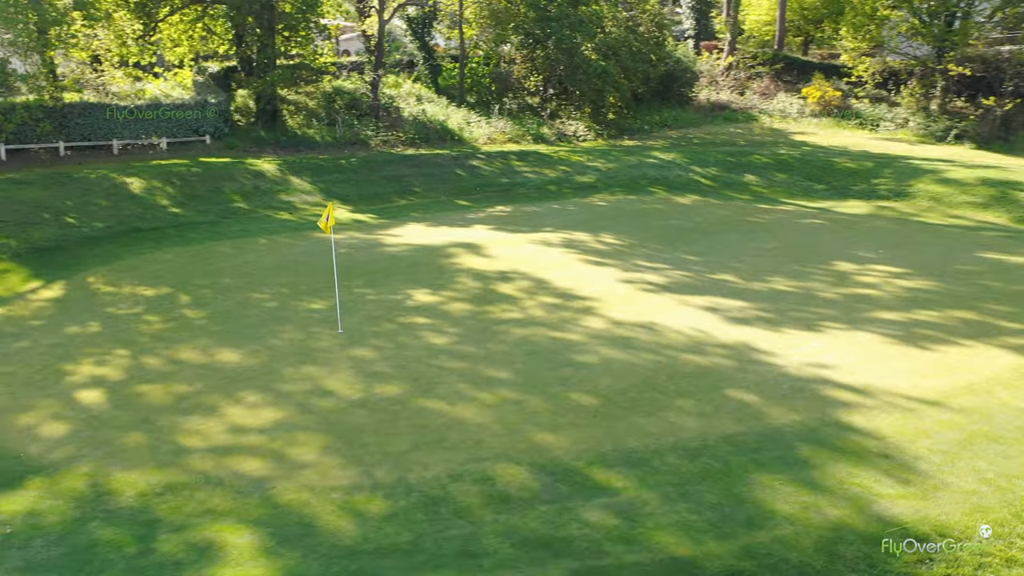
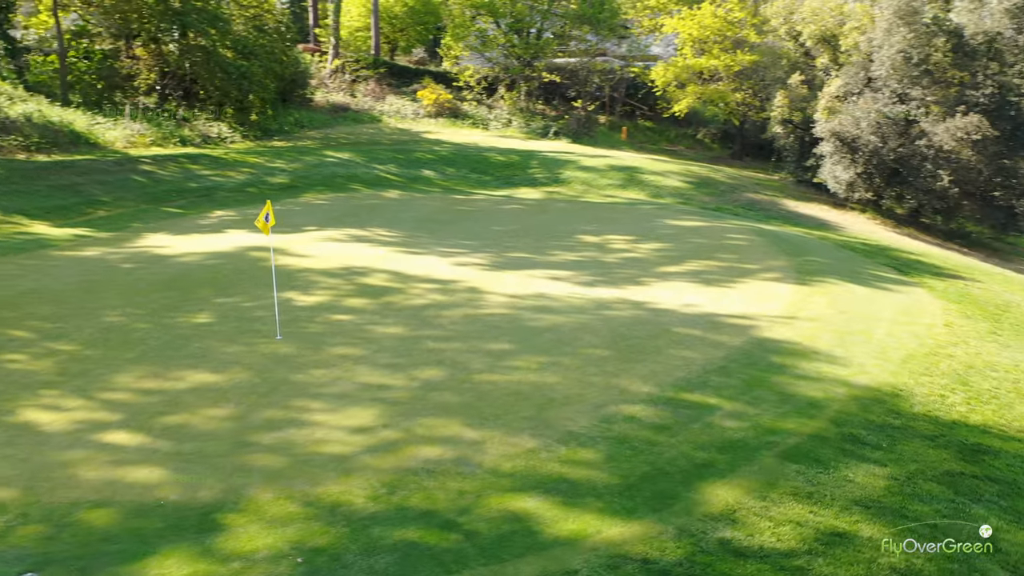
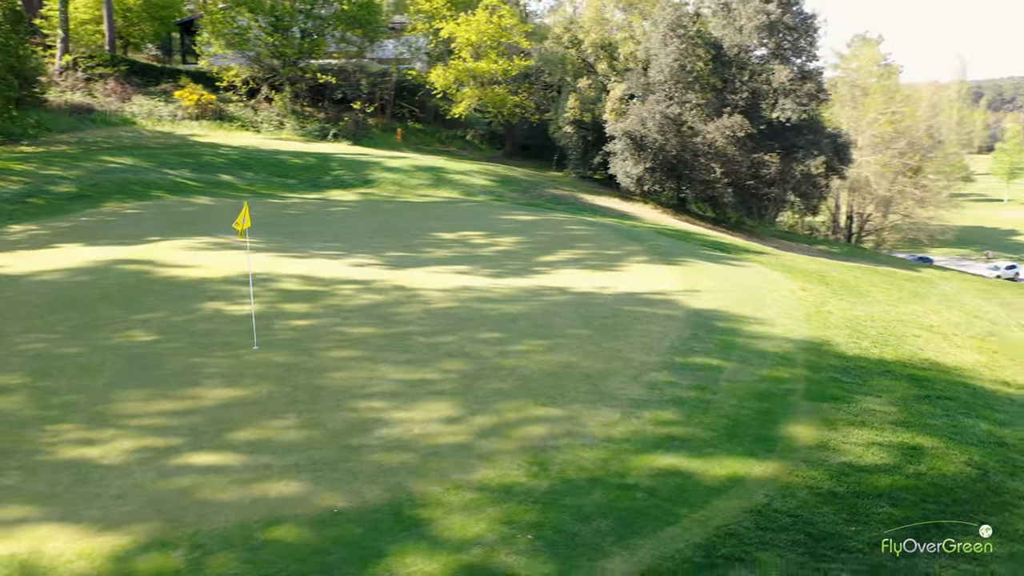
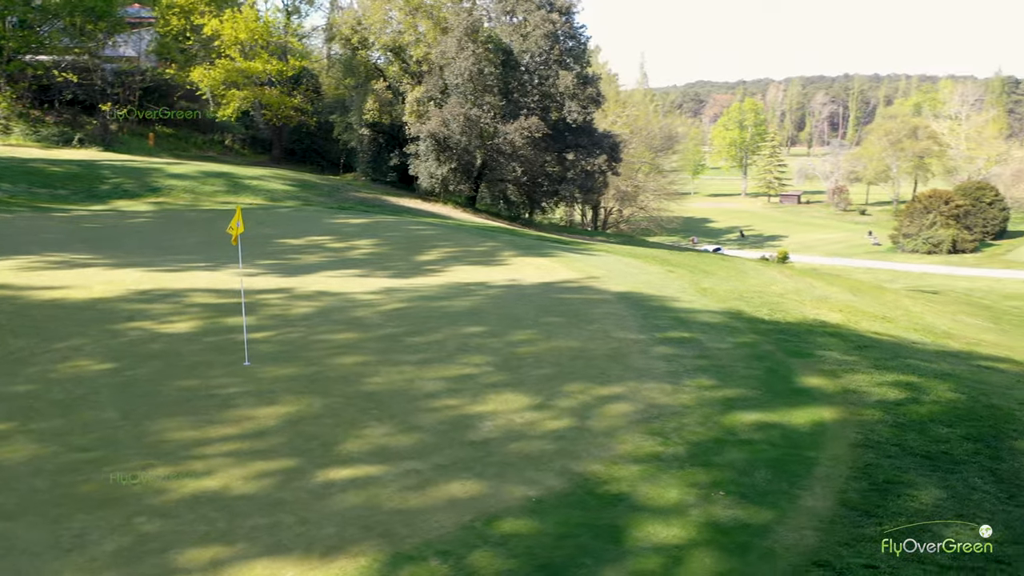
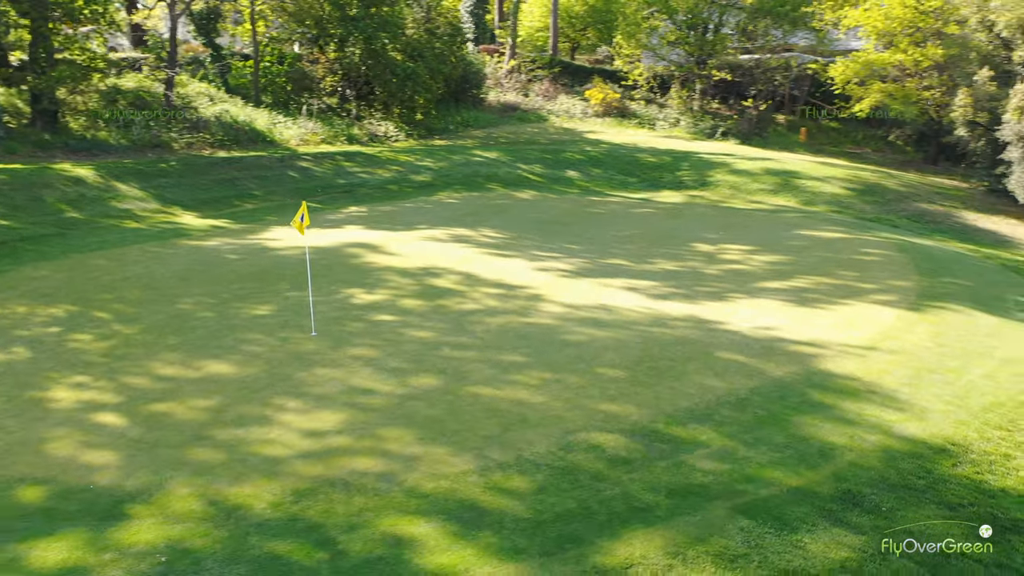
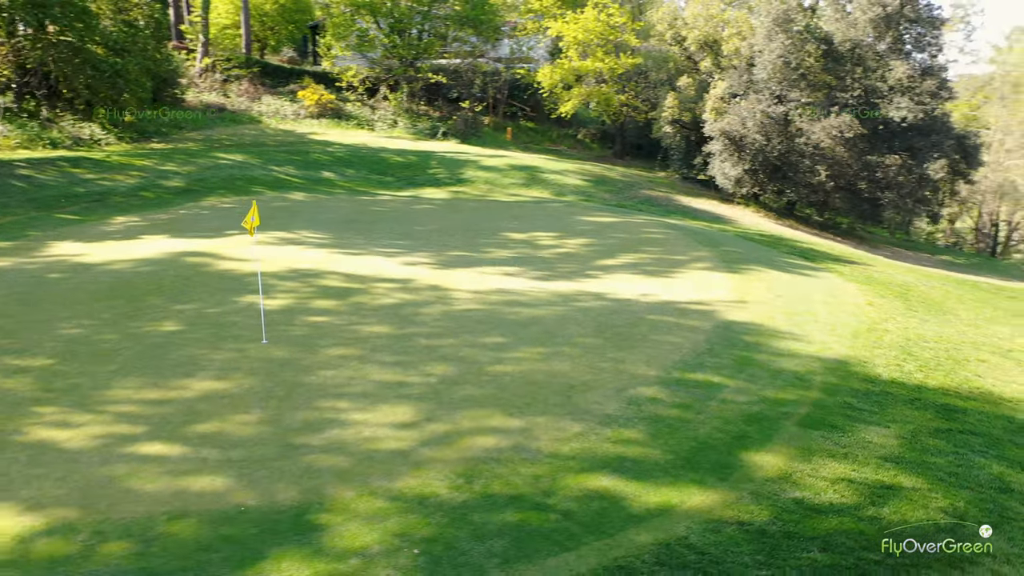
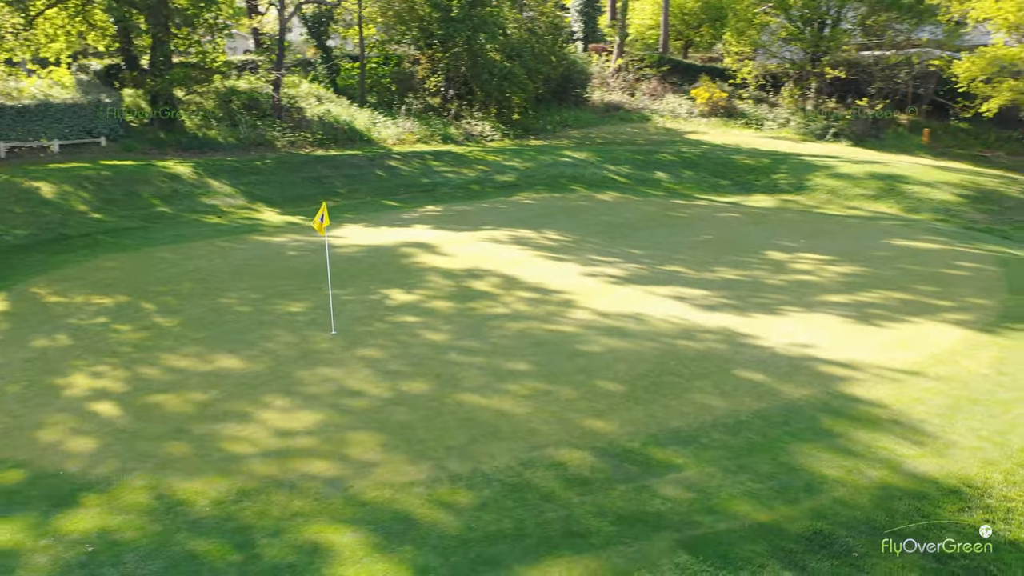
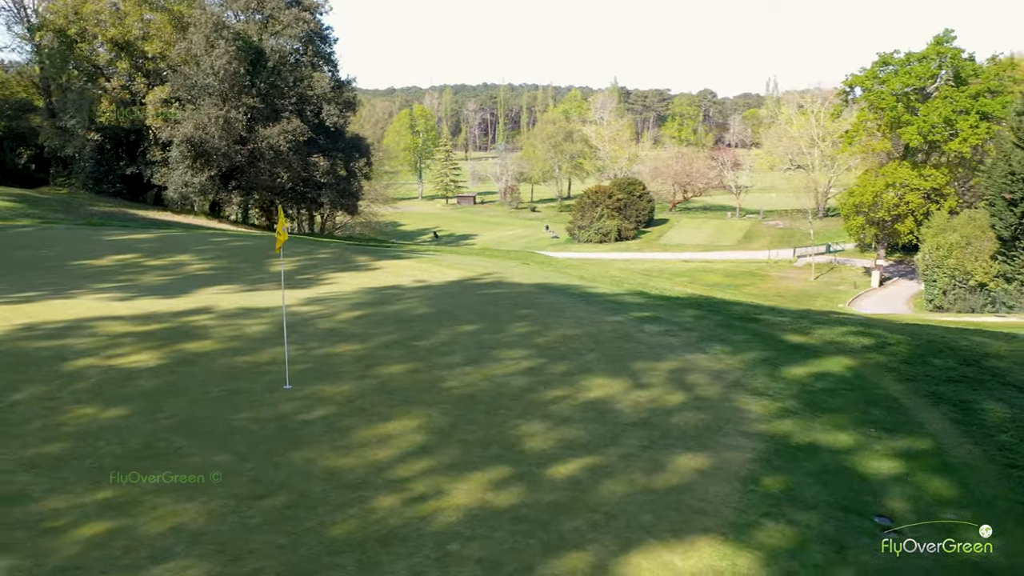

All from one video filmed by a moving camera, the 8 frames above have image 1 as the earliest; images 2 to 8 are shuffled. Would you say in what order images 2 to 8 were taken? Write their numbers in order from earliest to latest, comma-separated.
7, 5, 2, 6, 3, 4, 8
